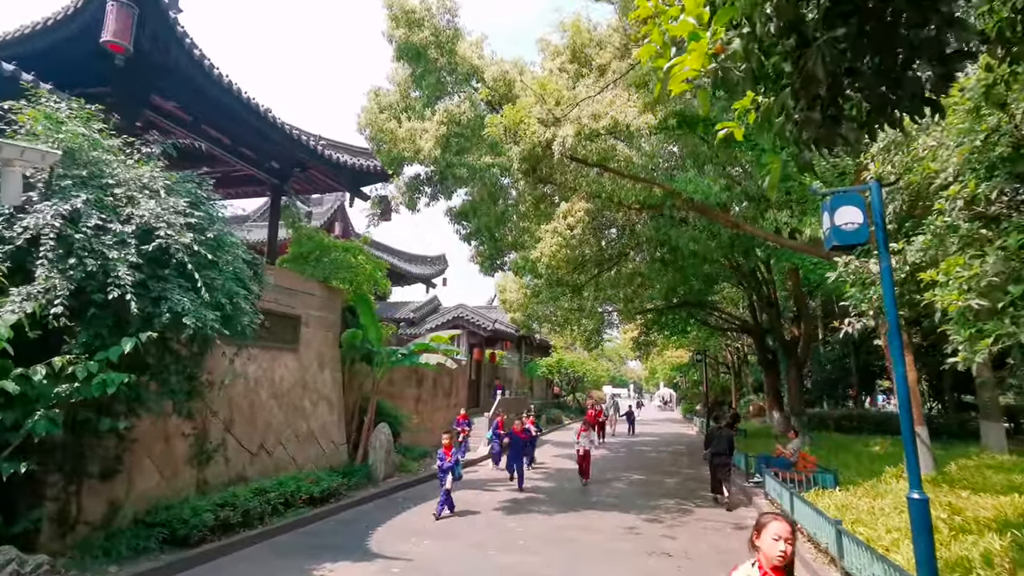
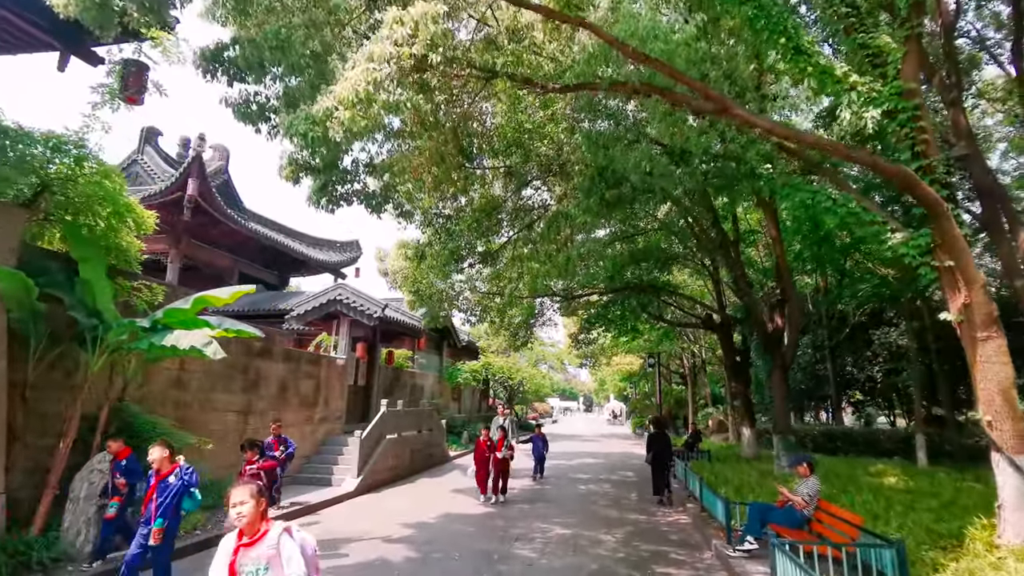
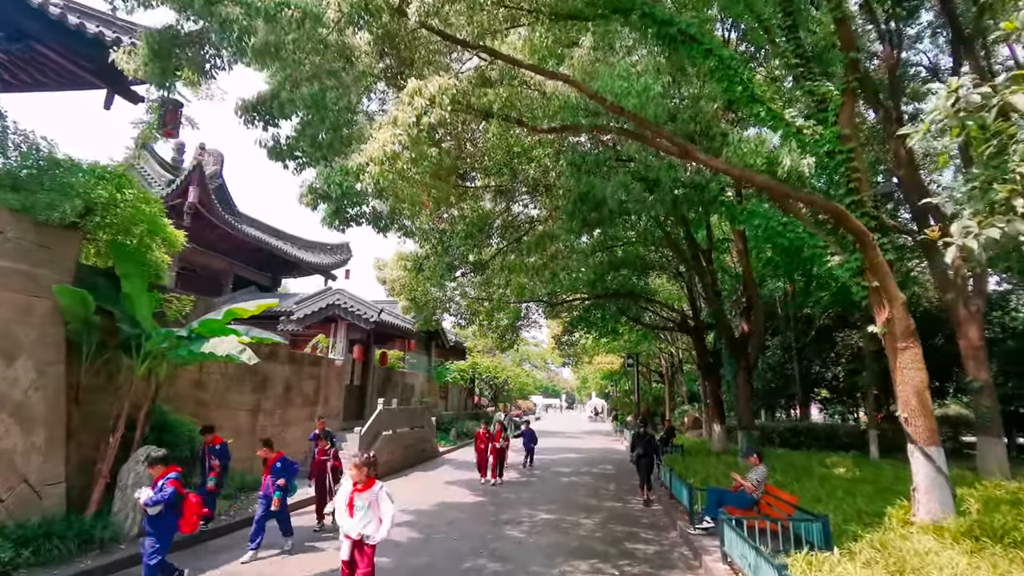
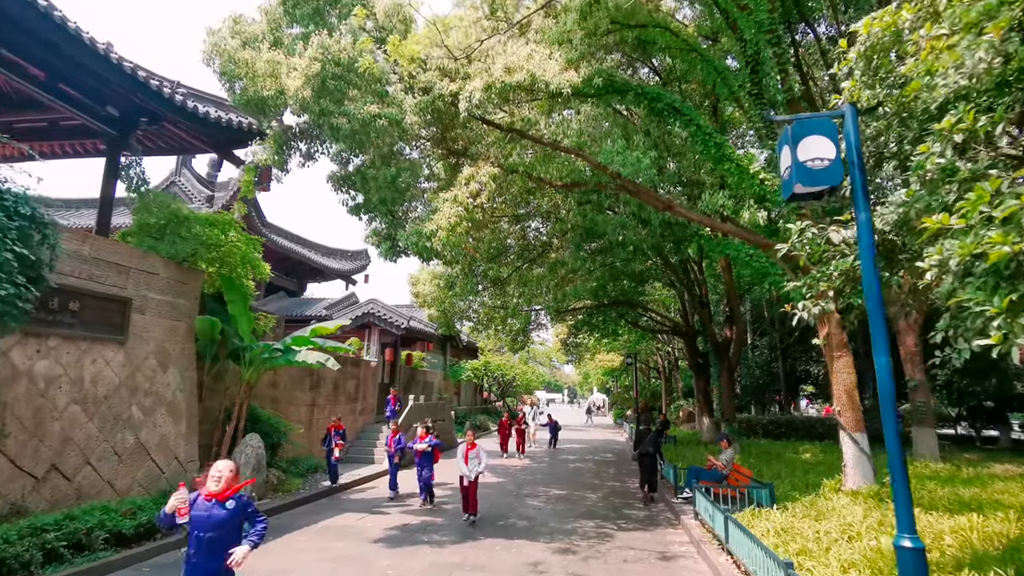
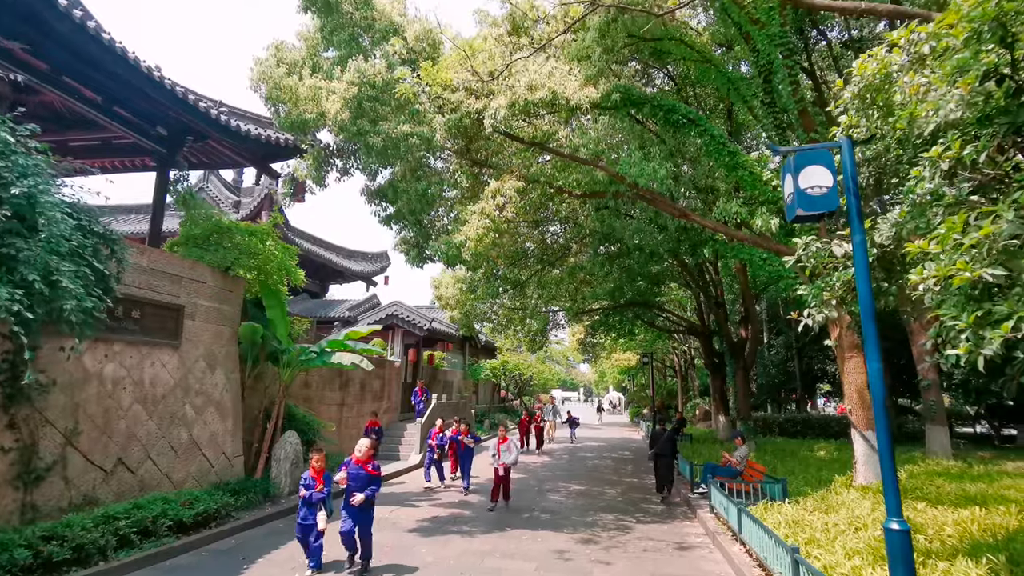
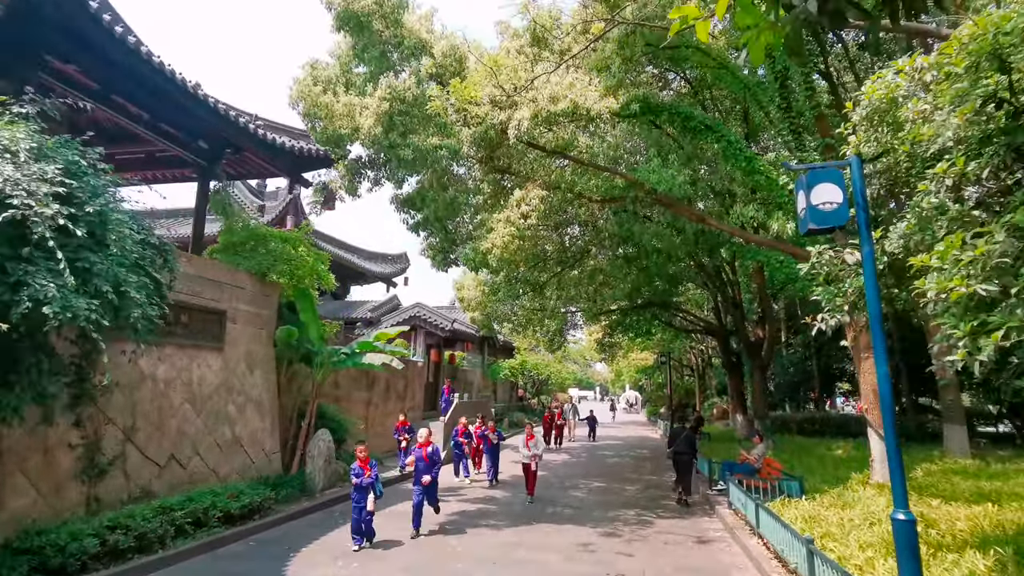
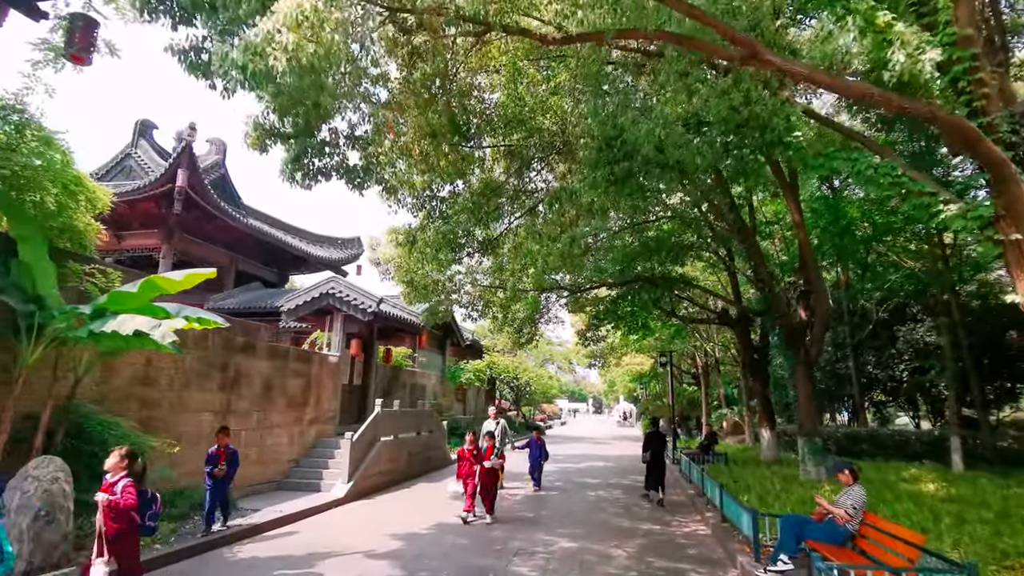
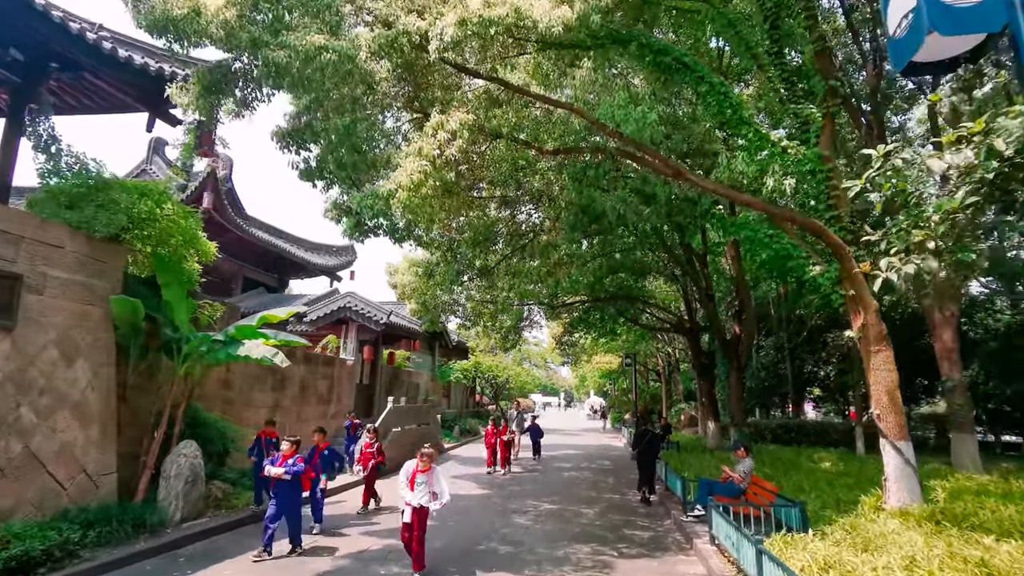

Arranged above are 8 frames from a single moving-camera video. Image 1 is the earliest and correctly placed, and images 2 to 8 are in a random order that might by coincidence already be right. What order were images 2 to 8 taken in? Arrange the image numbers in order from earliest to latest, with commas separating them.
6, 5, 4, 8, 3, 2, 7
